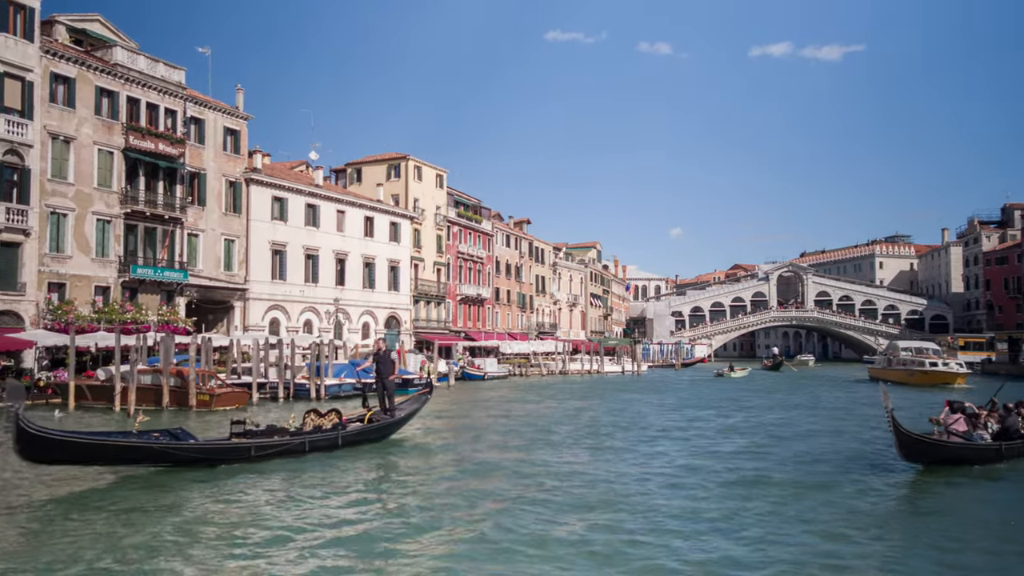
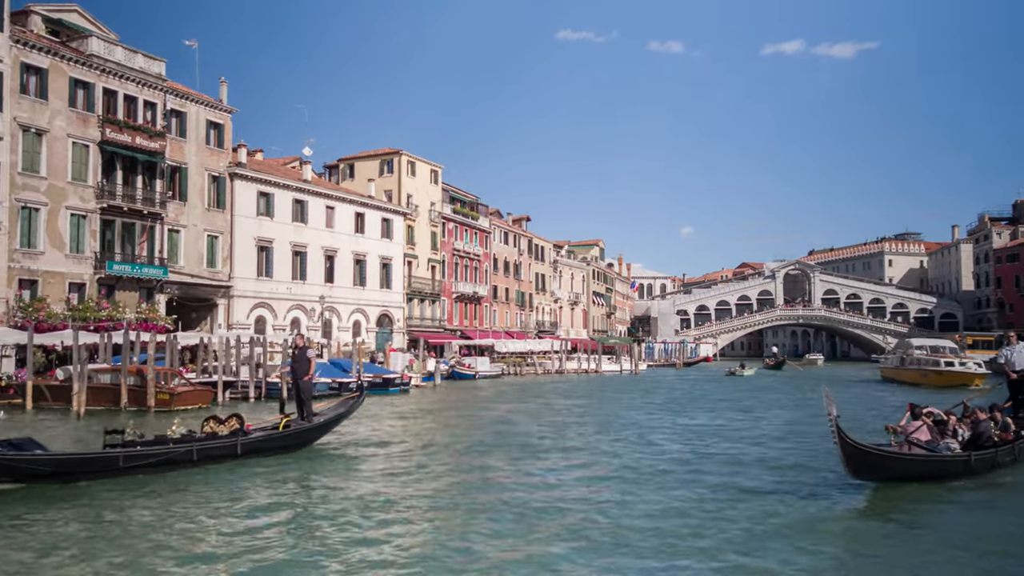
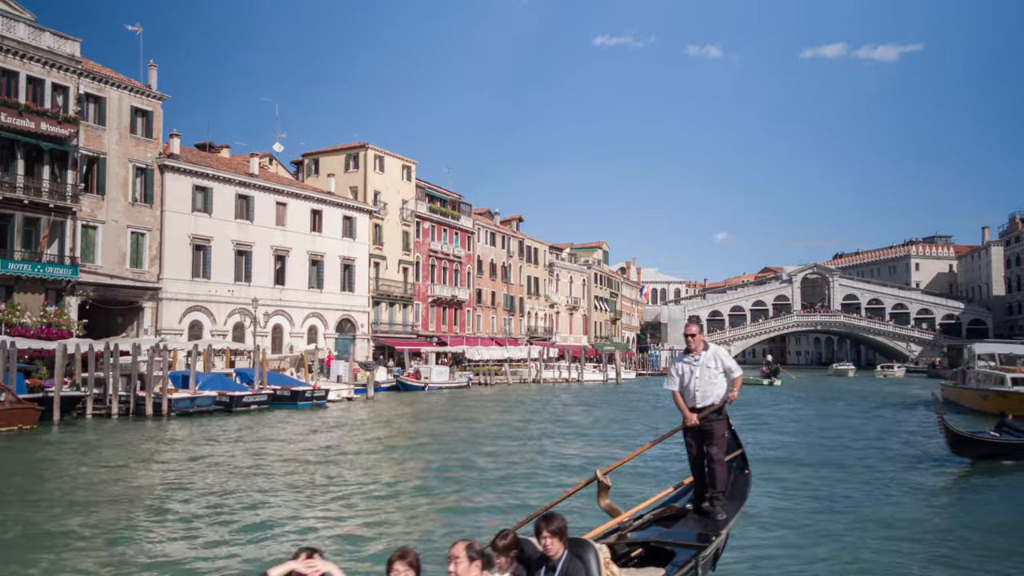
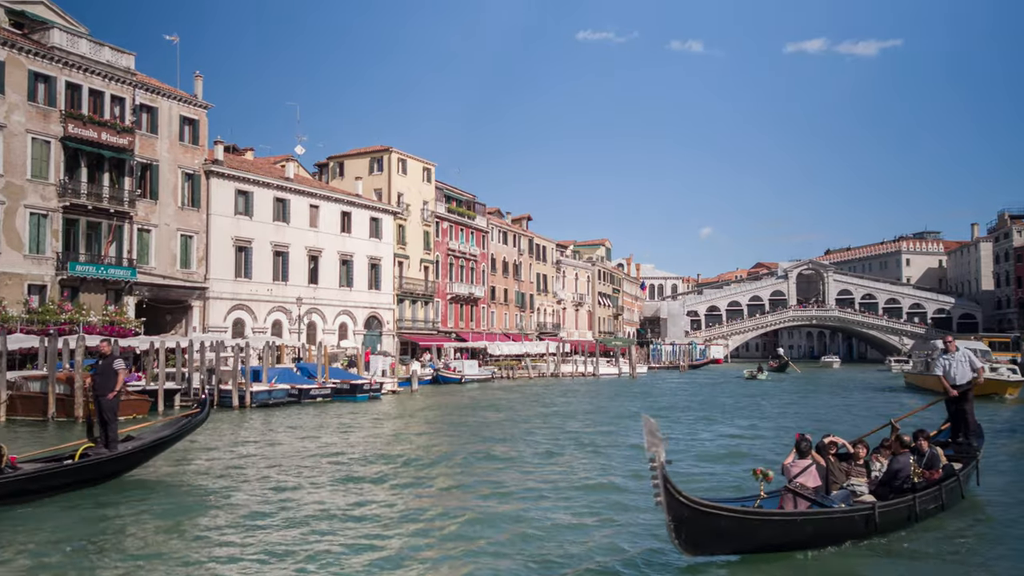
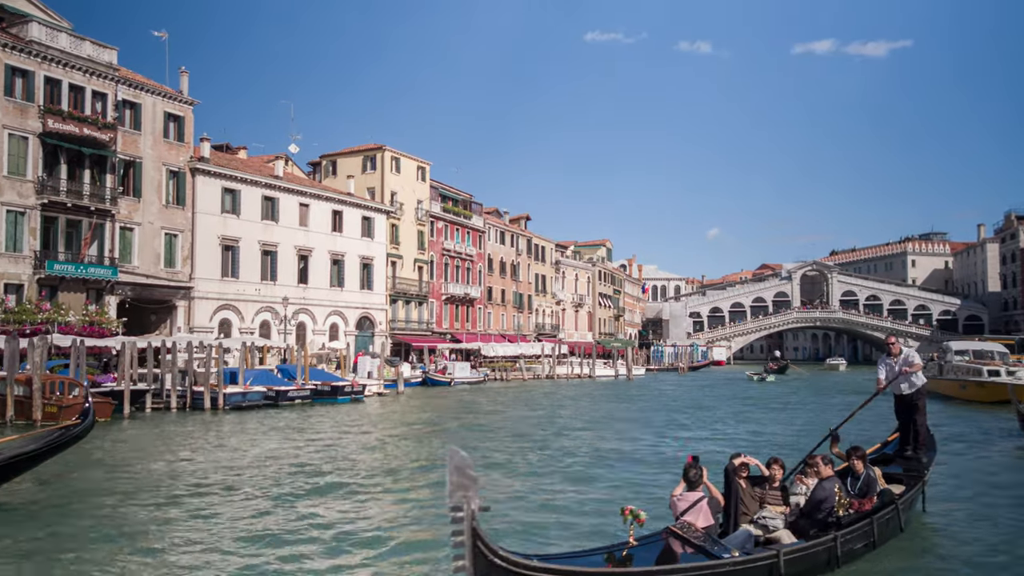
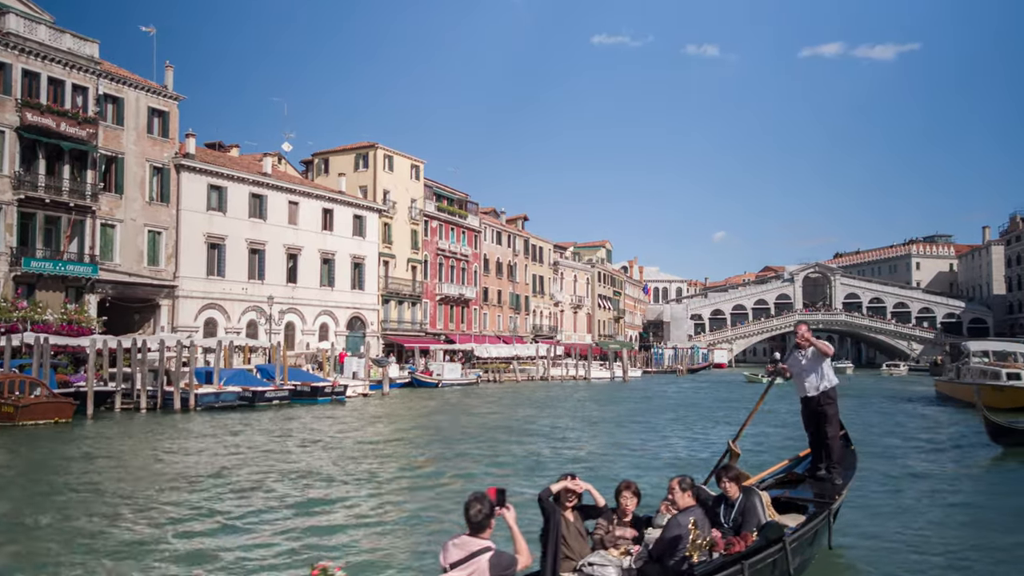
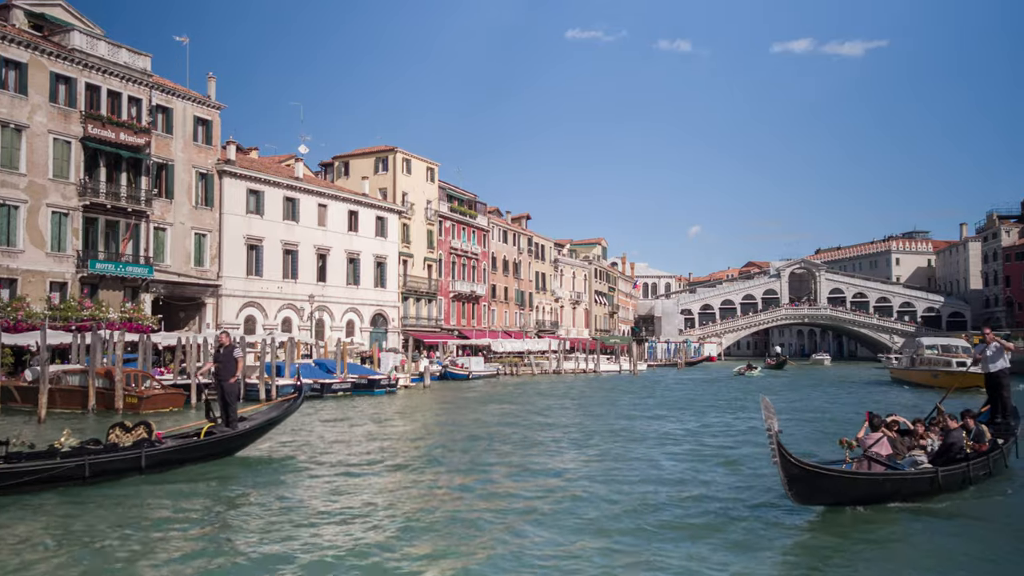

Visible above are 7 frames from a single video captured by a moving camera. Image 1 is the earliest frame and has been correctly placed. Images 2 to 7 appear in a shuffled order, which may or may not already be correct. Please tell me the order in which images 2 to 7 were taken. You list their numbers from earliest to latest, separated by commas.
2, 7, 4, 5, 6, 3
